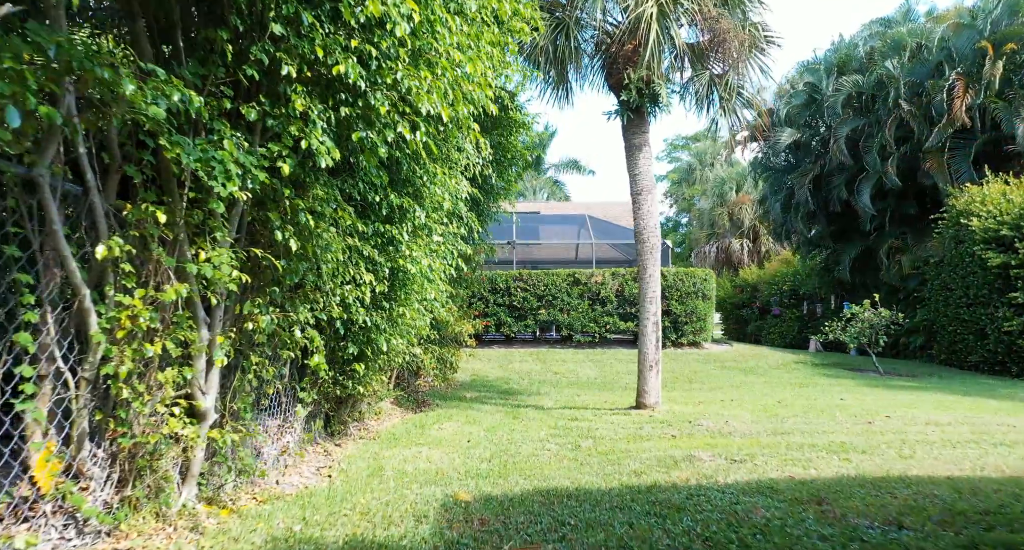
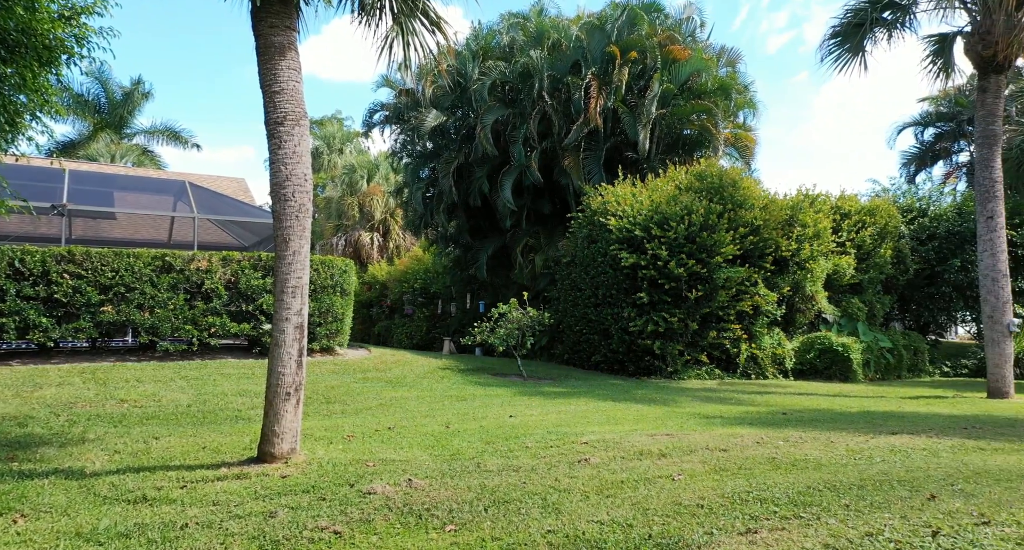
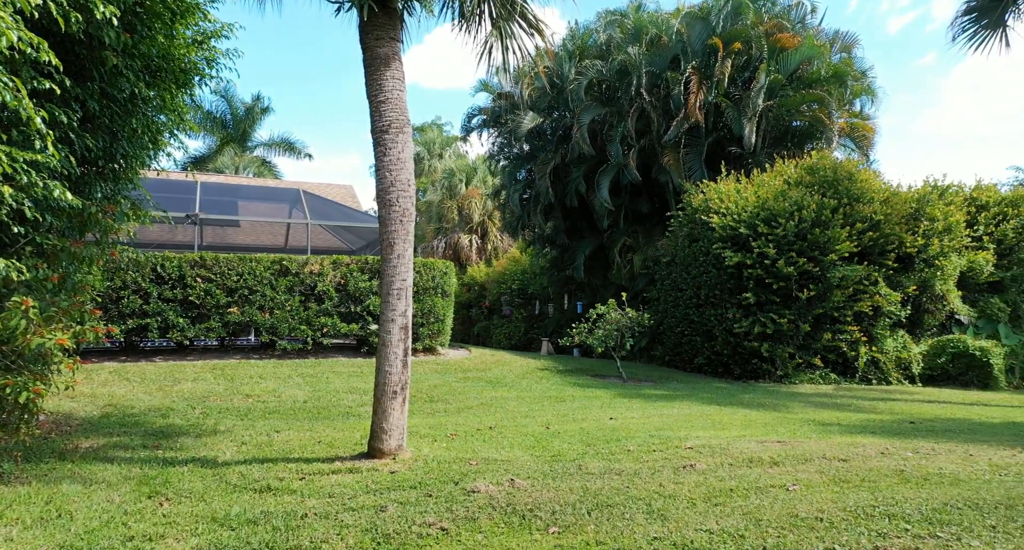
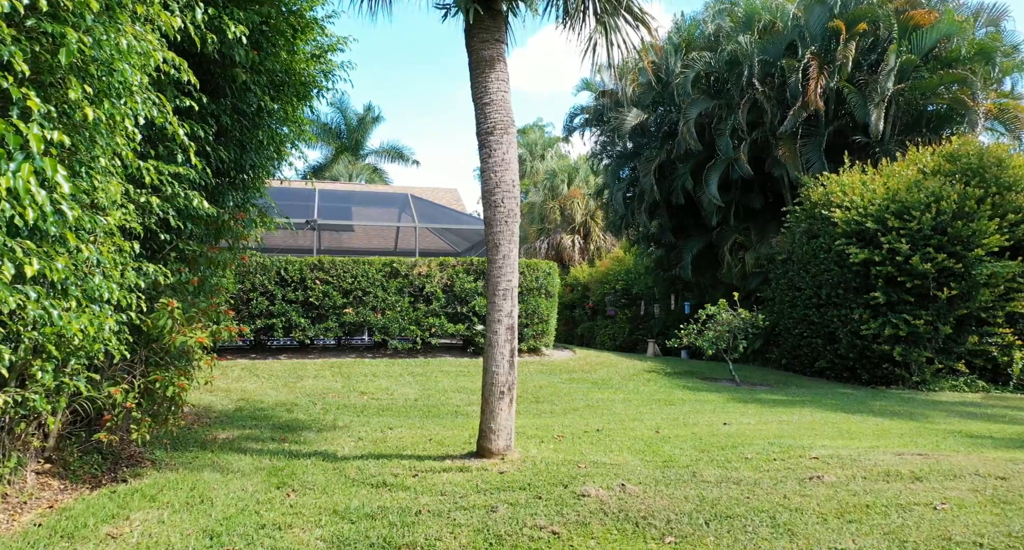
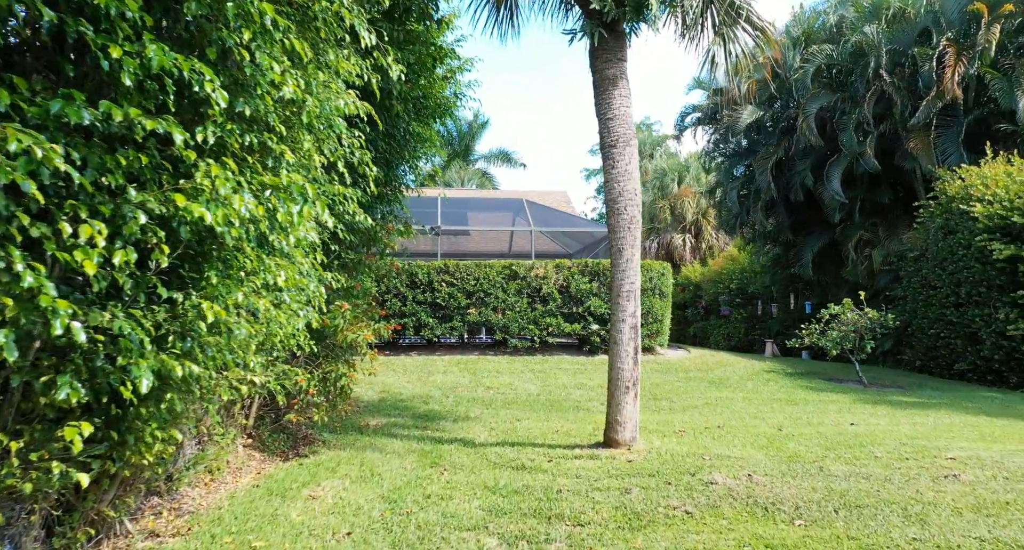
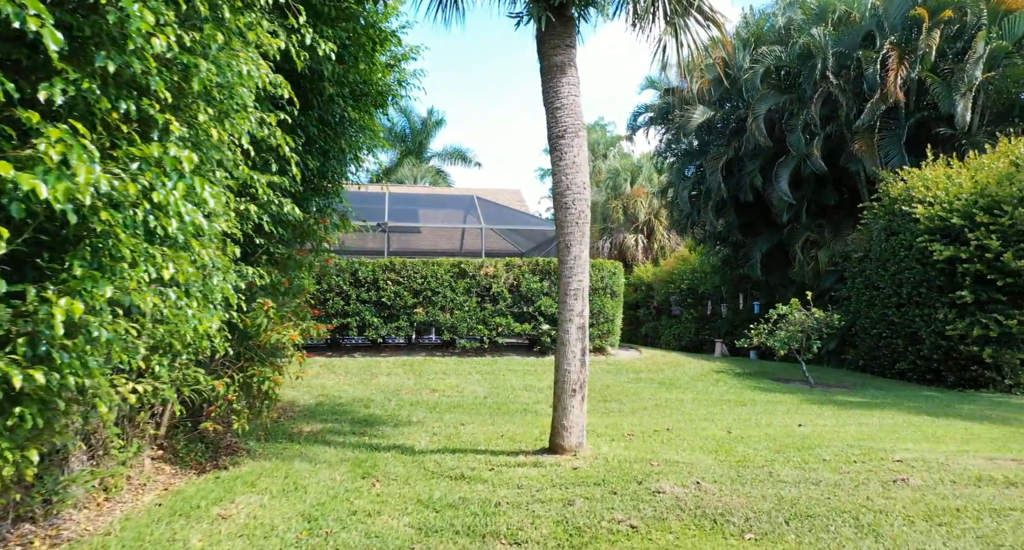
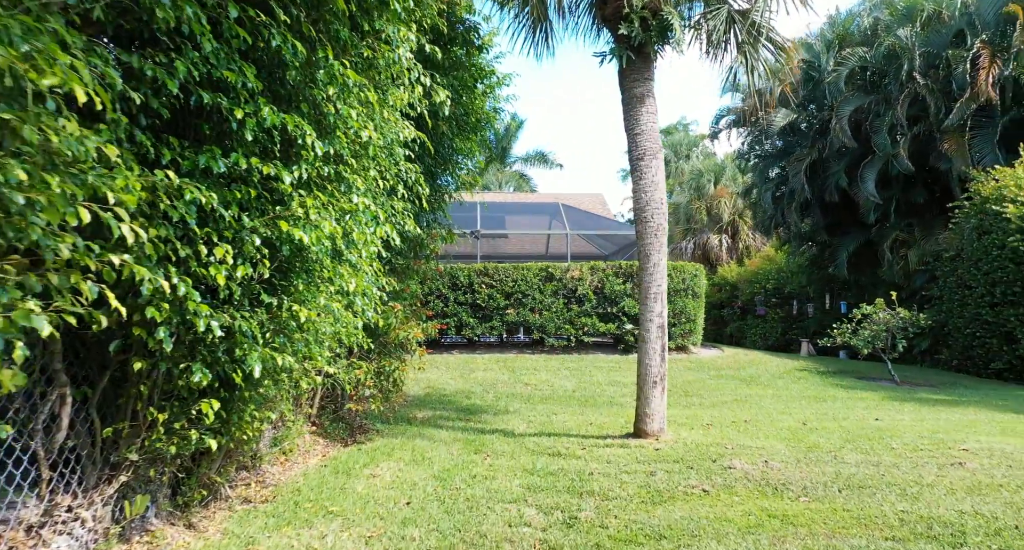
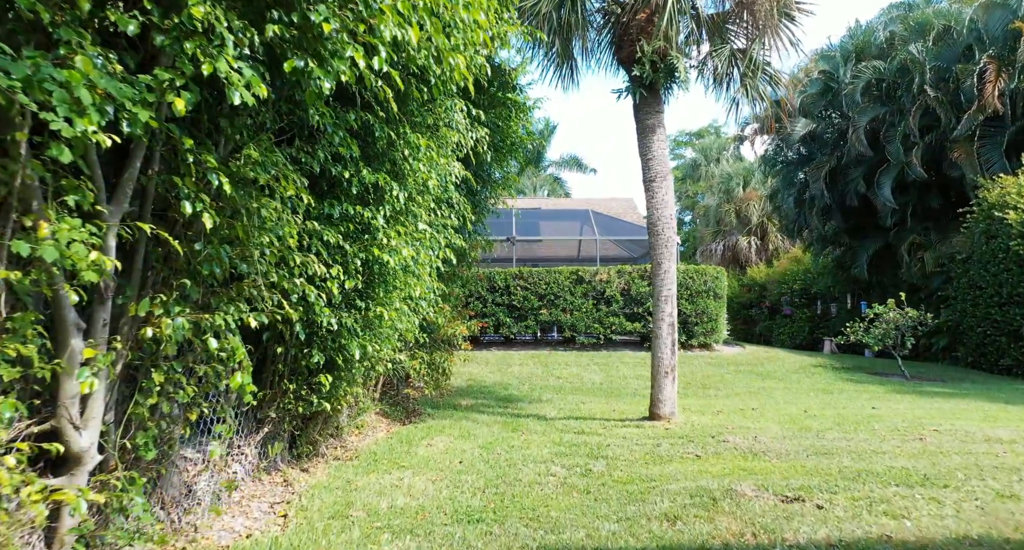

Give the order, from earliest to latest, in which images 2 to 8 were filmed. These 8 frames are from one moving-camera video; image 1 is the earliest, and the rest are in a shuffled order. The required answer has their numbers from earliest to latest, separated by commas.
8, 7, 5, 6, 4, 3, 2
